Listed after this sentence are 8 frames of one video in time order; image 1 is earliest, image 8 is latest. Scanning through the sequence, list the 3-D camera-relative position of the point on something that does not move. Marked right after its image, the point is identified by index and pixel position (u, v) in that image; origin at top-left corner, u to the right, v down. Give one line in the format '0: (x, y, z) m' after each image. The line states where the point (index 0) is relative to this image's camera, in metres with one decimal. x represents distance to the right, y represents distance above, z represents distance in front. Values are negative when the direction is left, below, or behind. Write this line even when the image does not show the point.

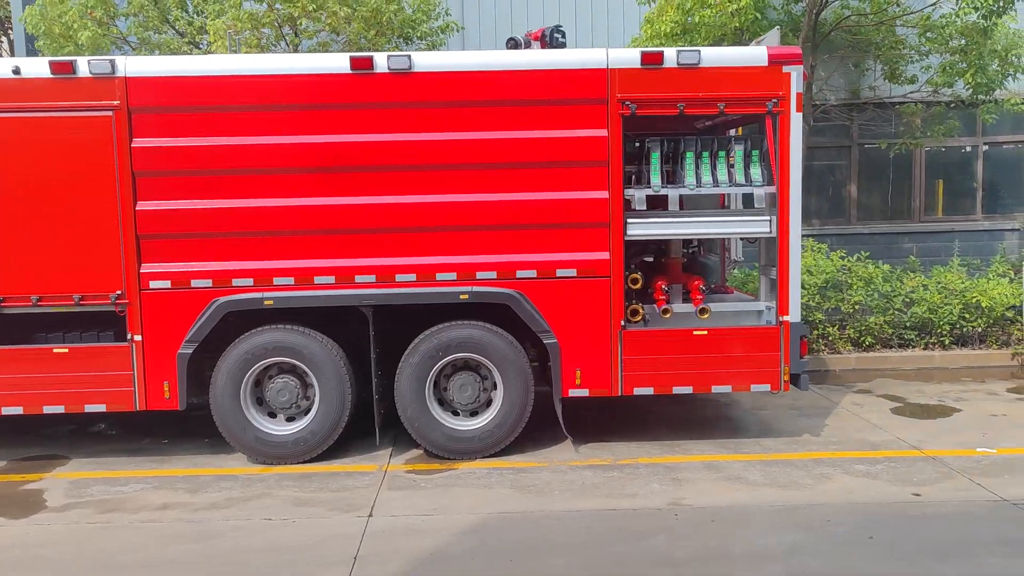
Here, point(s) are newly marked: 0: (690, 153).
0: (+1.3, +1.0, +6.1) m
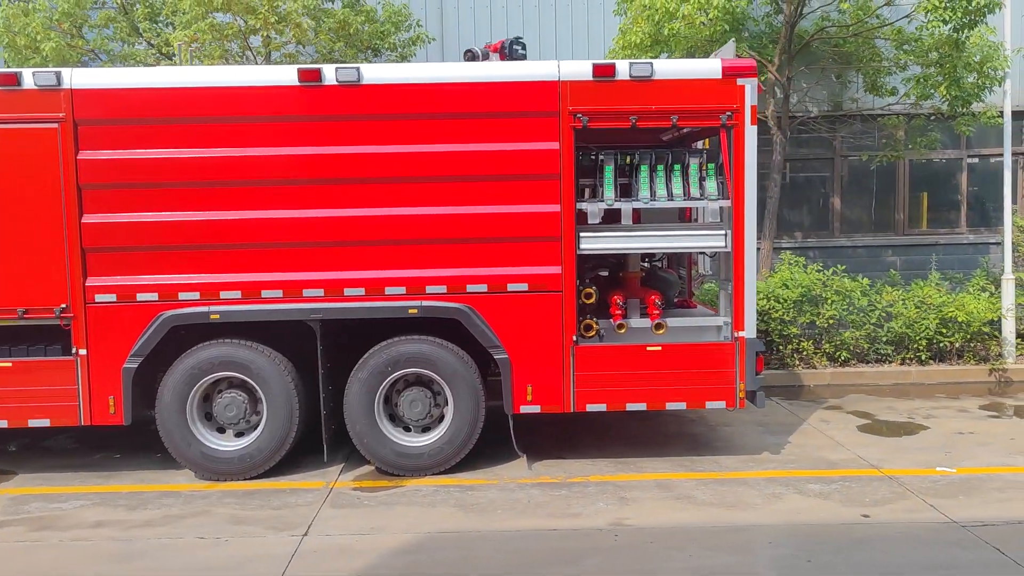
0: (+0.9, +0.9, +6.0) m
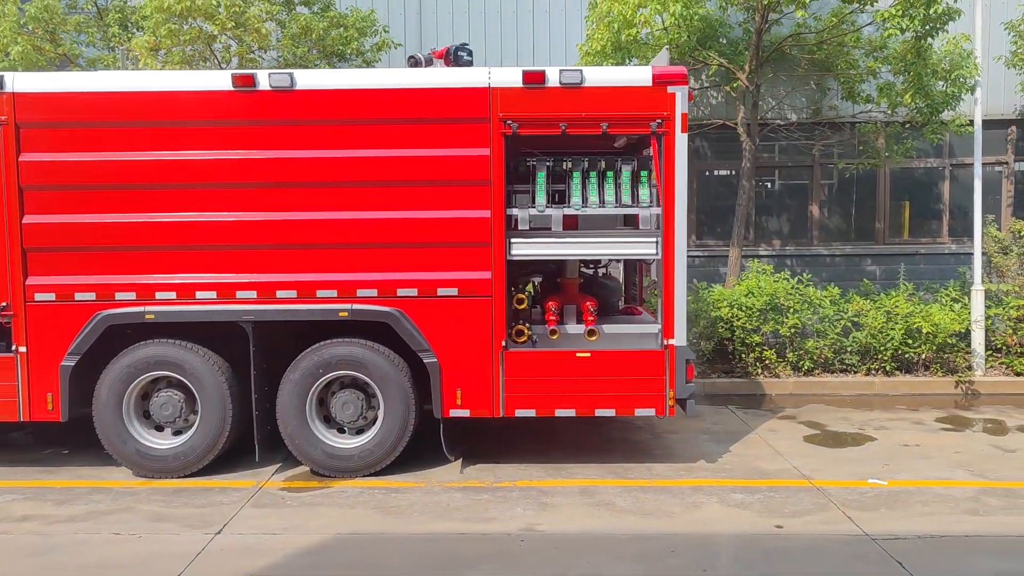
0: (+0.5, +0.8, +6.0) m
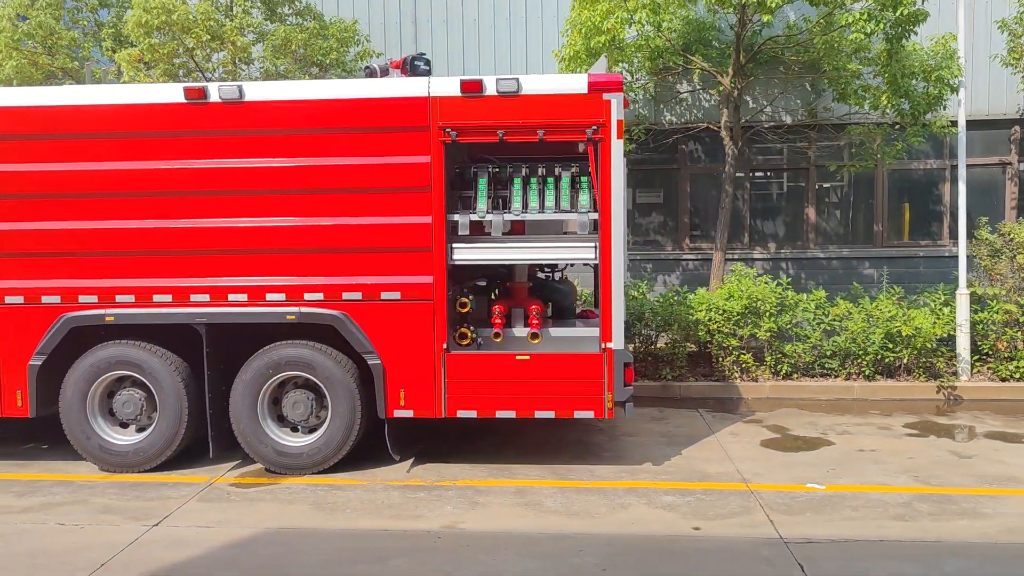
0: (0.0, +0.8, +6.1) m
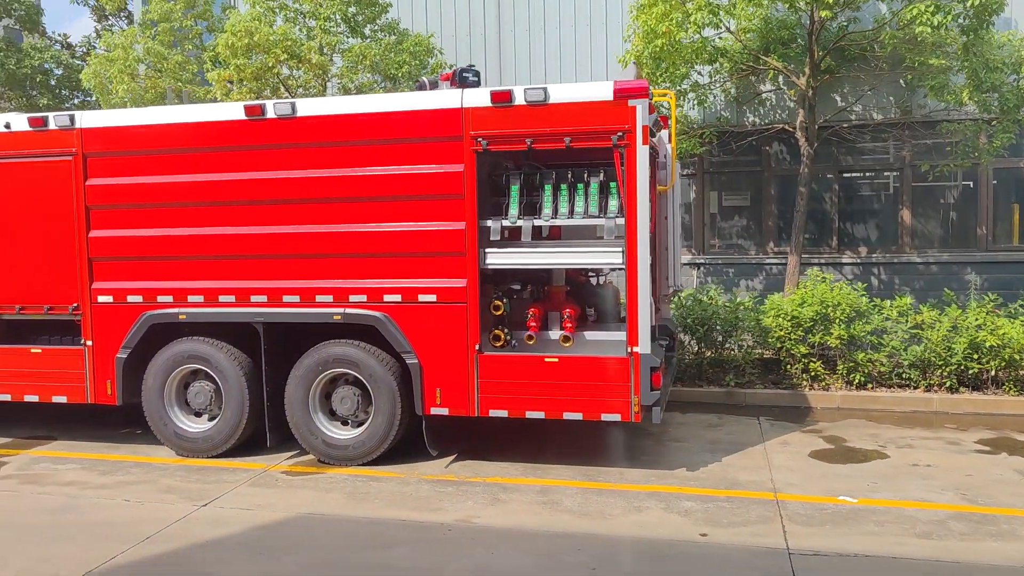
0: (+0.3, +0.8, +6.3) m
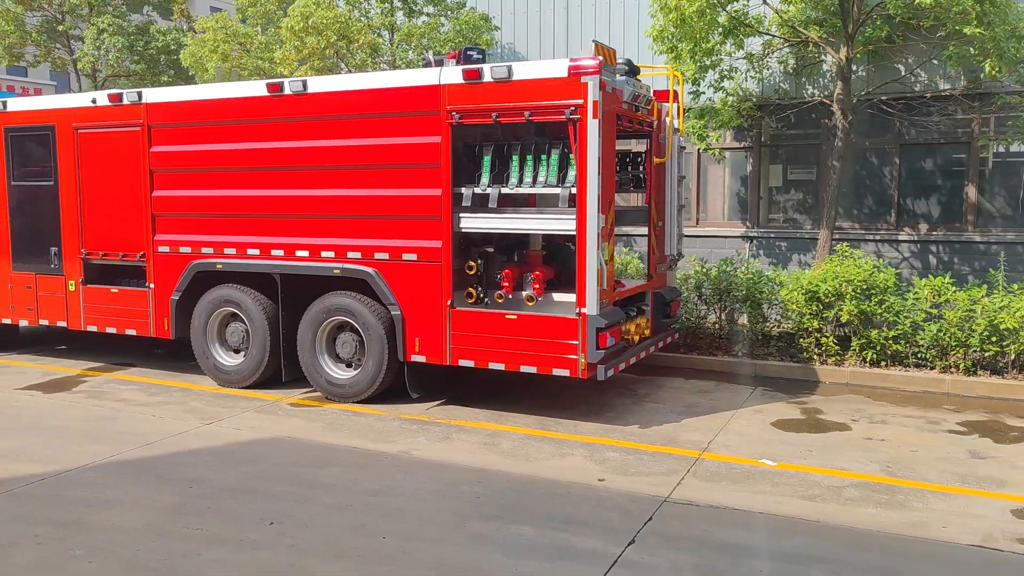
0: (0.0, +1.1, +6.8) m
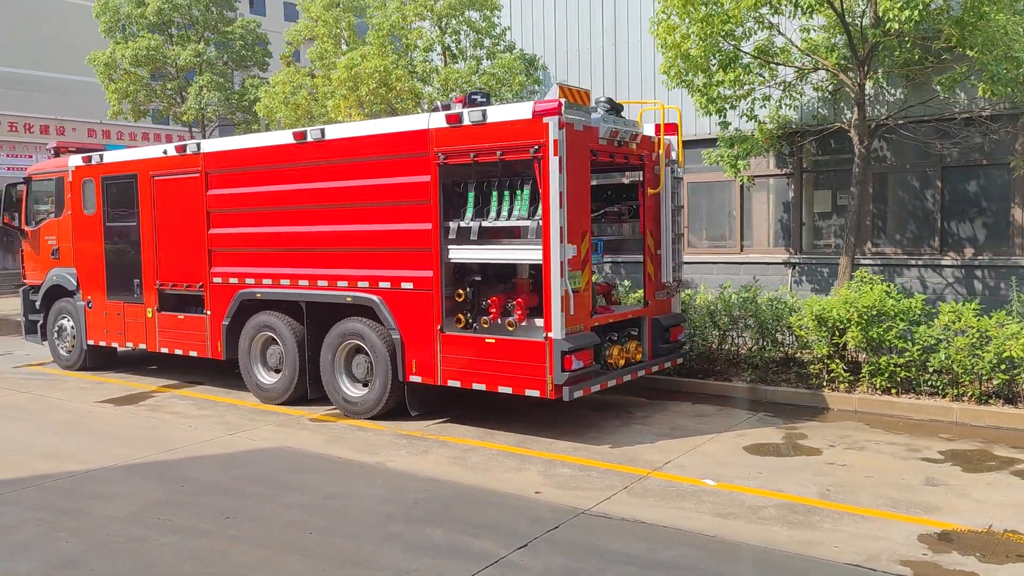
0: (-0.2, +0.8, +7.3) m
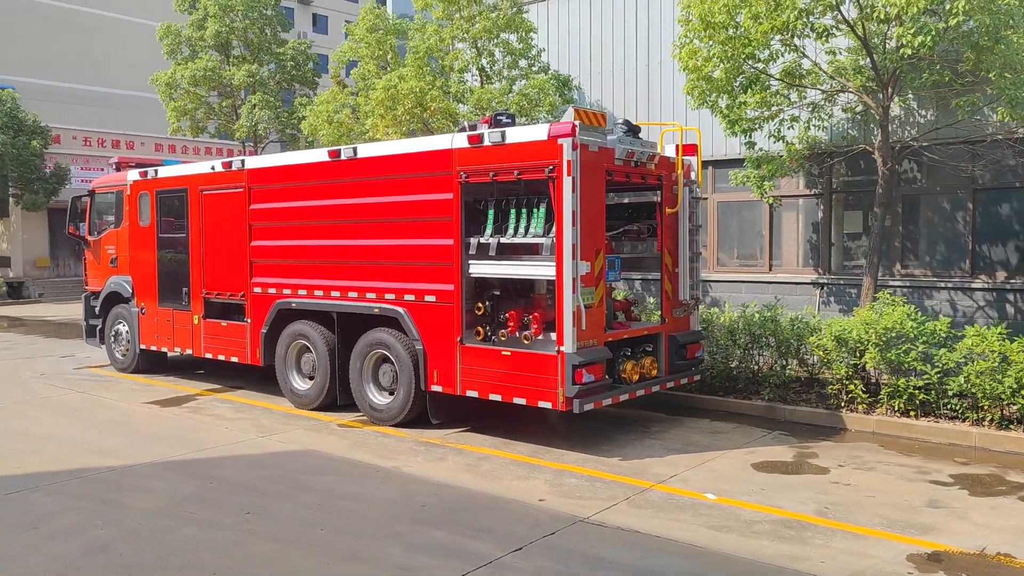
0: (0.0, +0.7, +7.6) m
